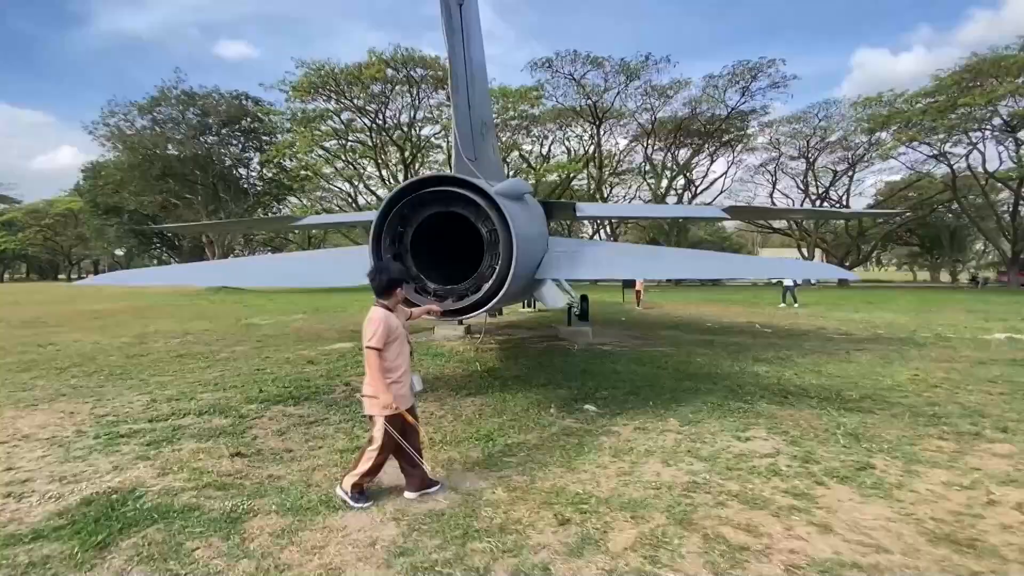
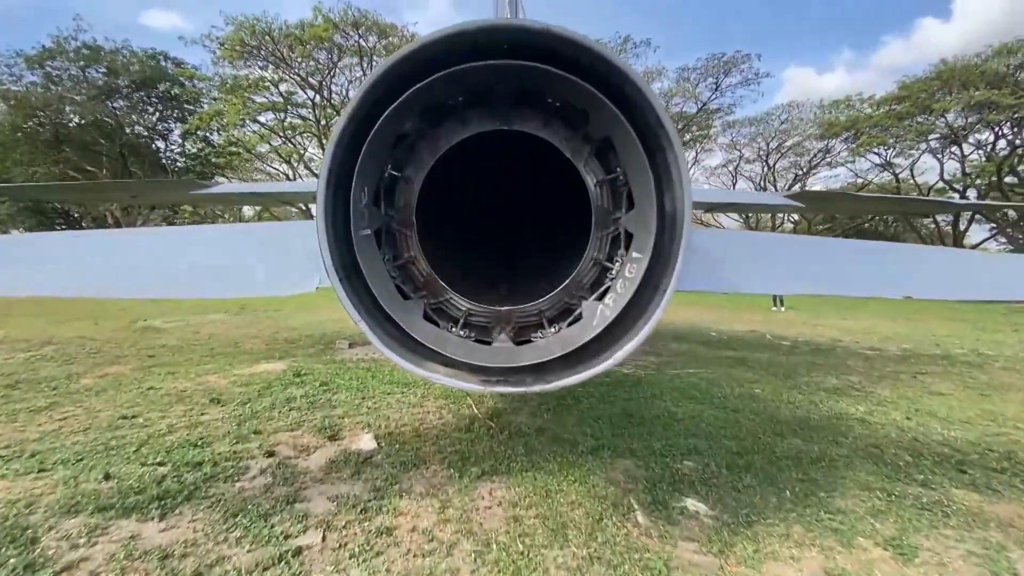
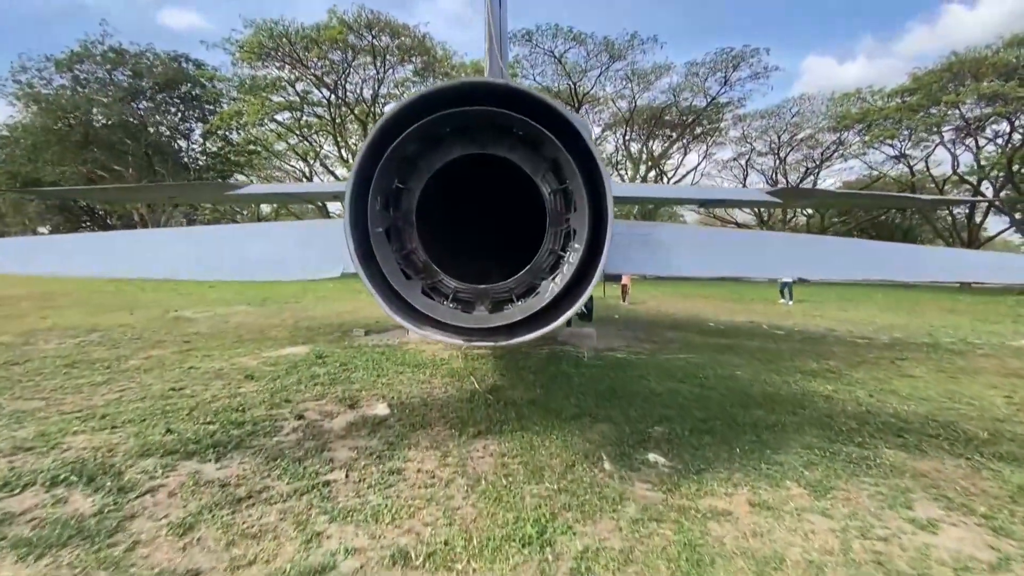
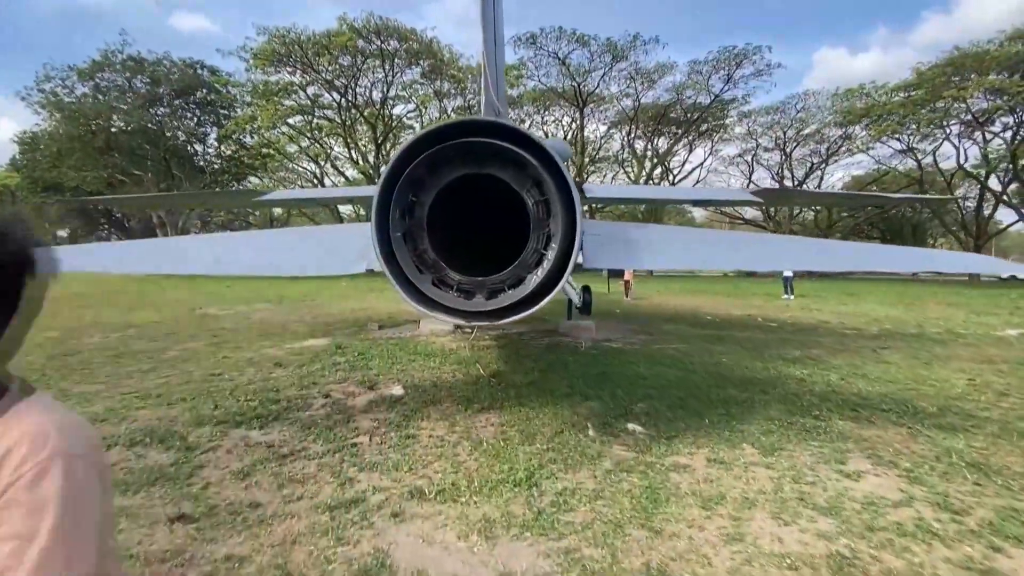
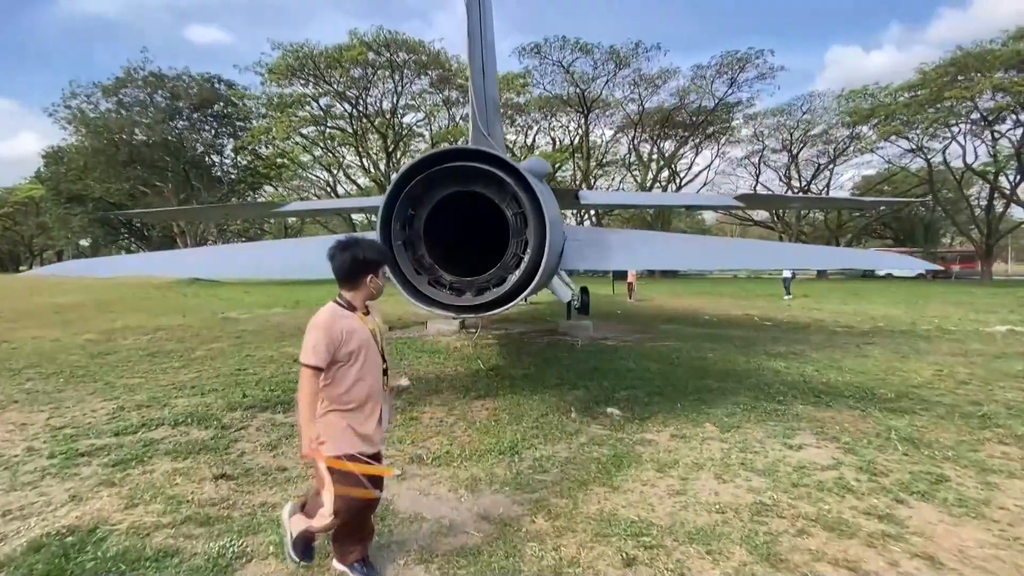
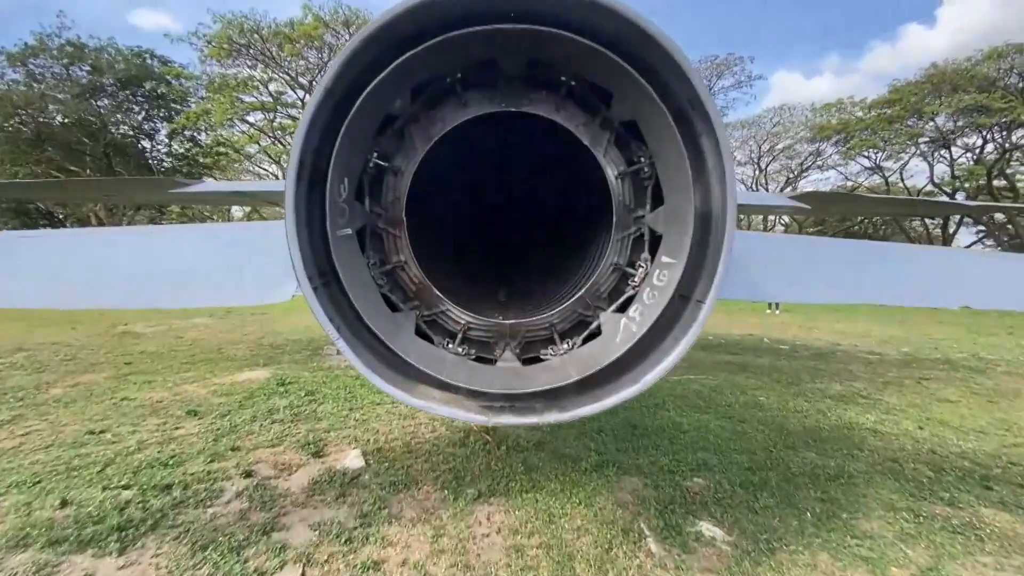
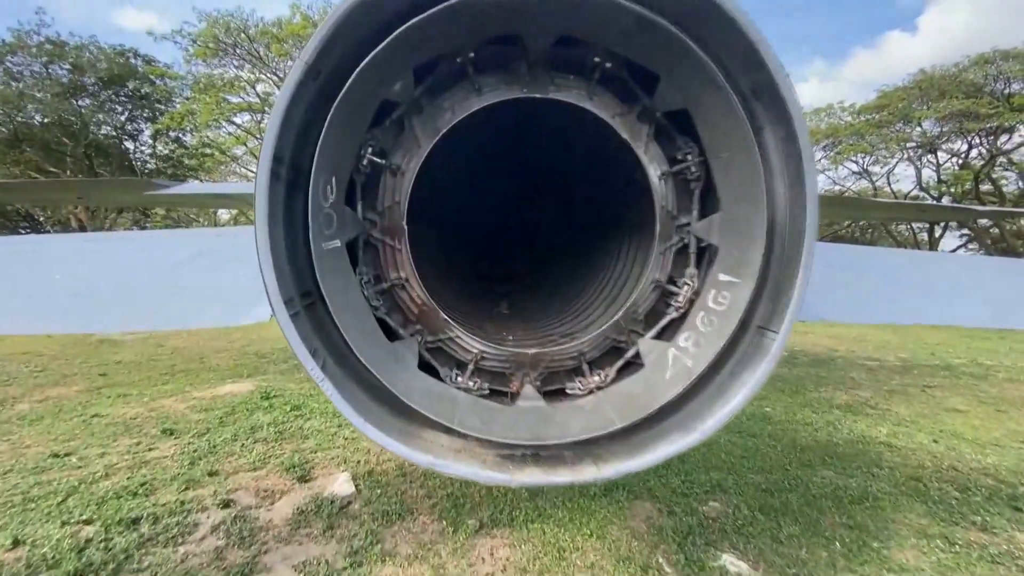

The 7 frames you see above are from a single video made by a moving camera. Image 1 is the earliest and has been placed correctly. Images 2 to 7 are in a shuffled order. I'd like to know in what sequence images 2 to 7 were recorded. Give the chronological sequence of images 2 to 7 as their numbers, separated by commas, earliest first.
5, 4, 3, 2, 6, 7
